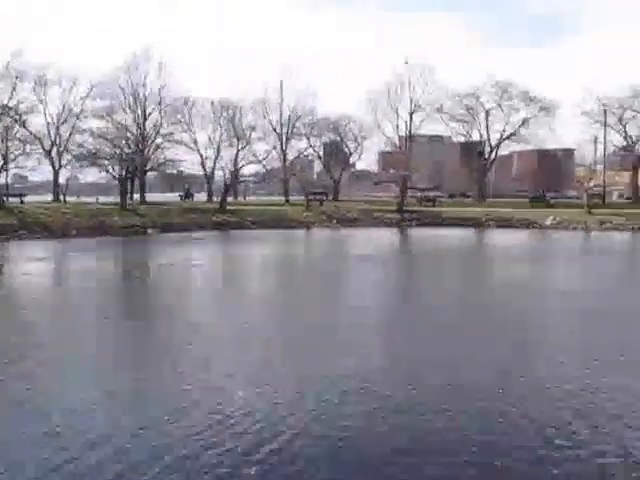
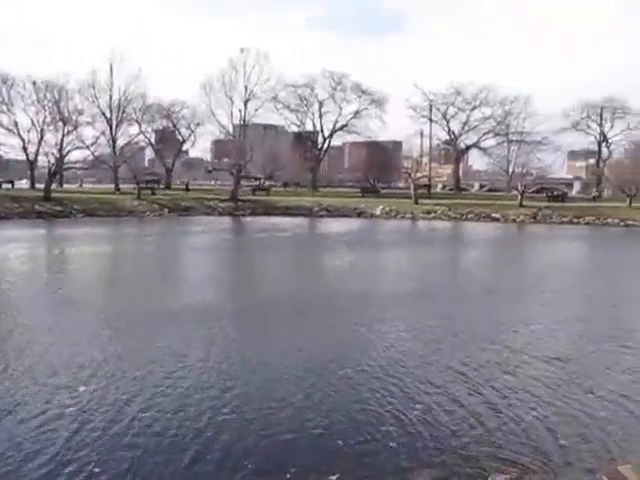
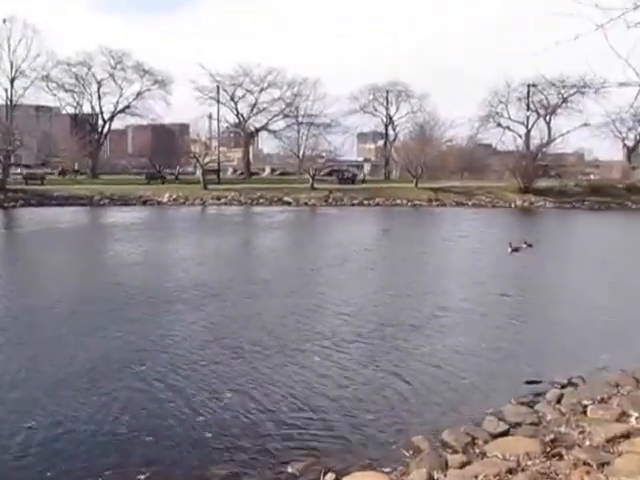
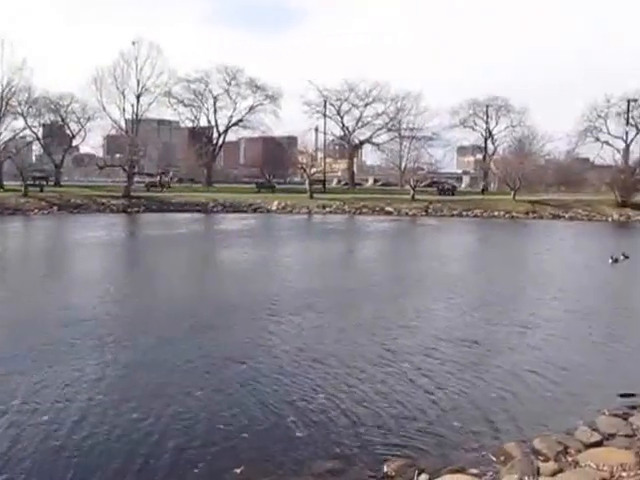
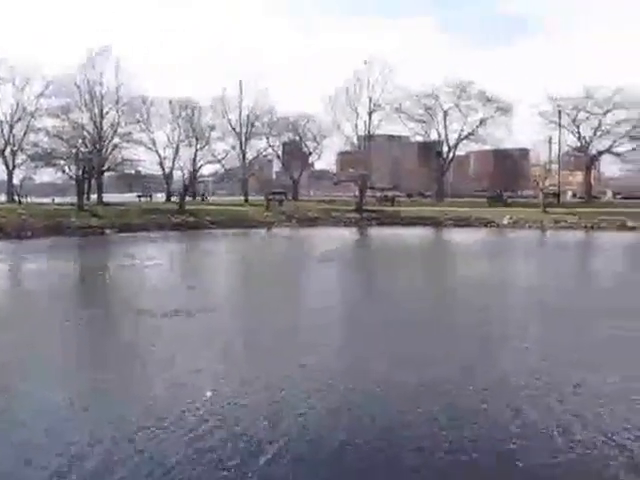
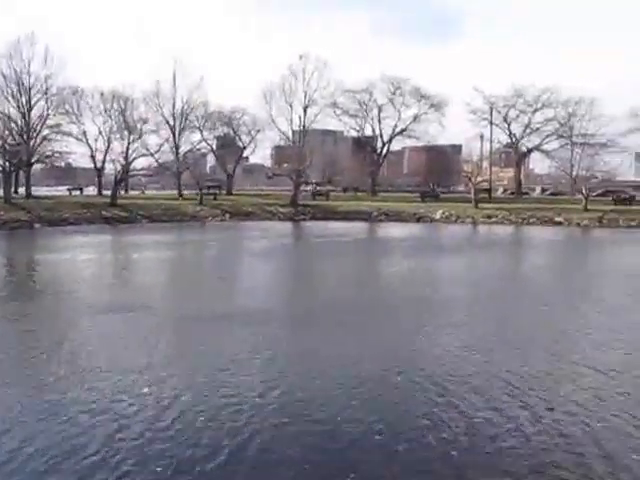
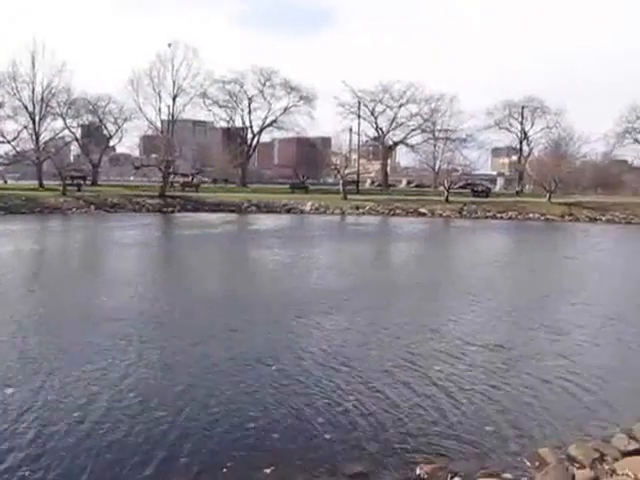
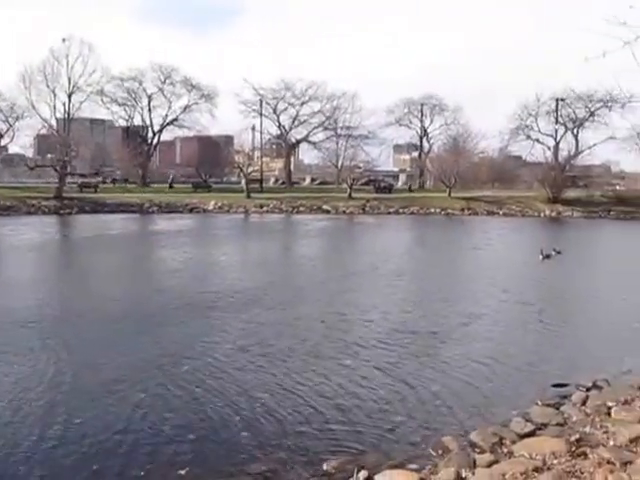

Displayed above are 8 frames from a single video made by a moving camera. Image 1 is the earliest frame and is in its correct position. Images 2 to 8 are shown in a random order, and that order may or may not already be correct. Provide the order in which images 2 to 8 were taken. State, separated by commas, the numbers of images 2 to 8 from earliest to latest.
5, 6, 2, 7, 4, 8, 3
